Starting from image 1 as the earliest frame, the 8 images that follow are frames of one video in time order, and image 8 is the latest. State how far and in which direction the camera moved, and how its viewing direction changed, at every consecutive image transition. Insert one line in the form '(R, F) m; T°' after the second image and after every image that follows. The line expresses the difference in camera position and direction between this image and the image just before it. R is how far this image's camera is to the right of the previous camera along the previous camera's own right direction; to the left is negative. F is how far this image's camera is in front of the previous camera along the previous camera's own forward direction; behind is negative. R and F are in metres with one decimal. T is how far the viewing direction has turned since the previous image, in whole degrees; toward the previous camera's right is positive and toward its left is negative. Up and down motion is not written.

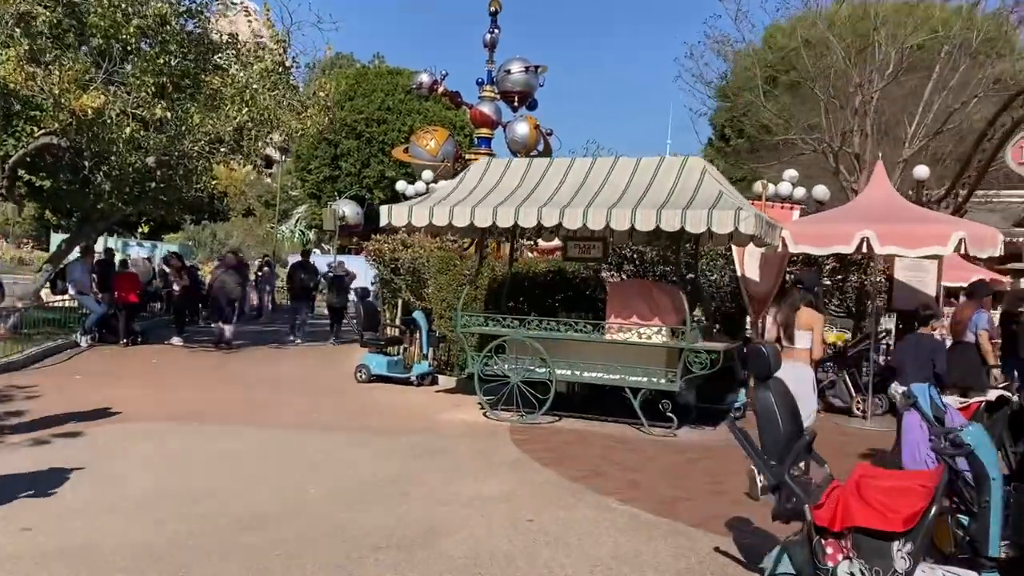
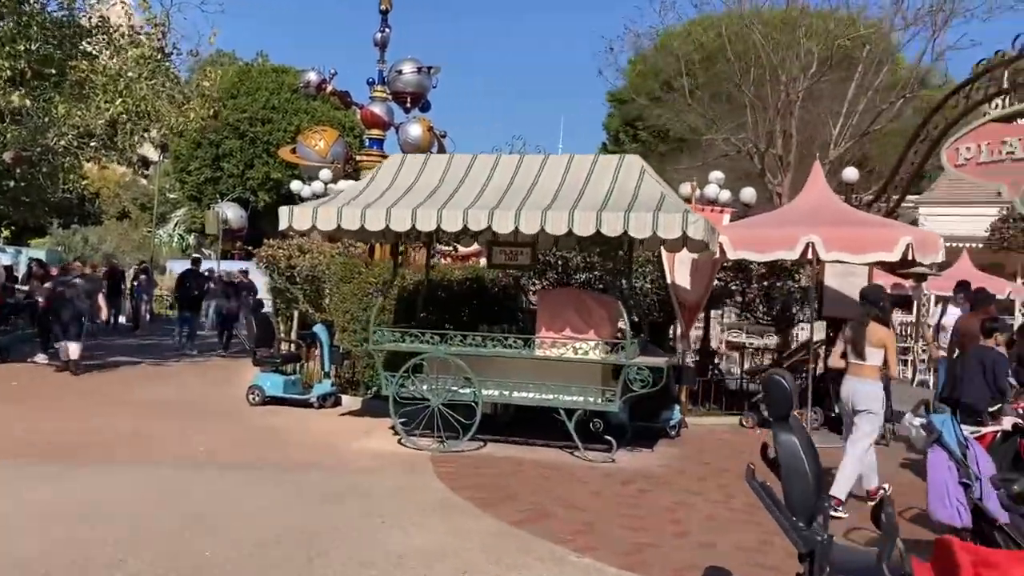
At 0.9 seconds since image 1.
(-0.3, +0.9) m; +7°
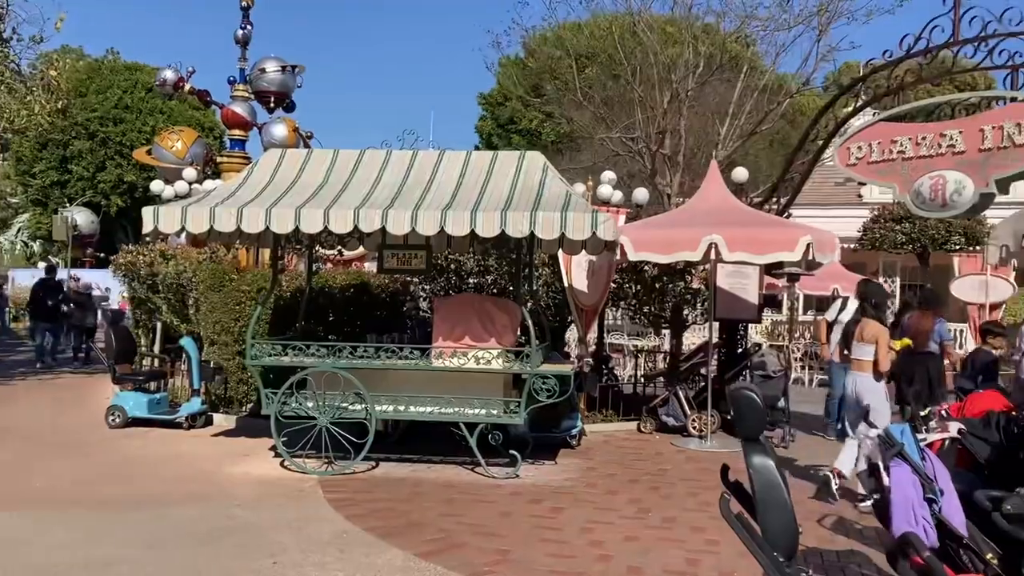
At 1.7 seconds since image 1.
(-0.2, +0.5) m; +8°
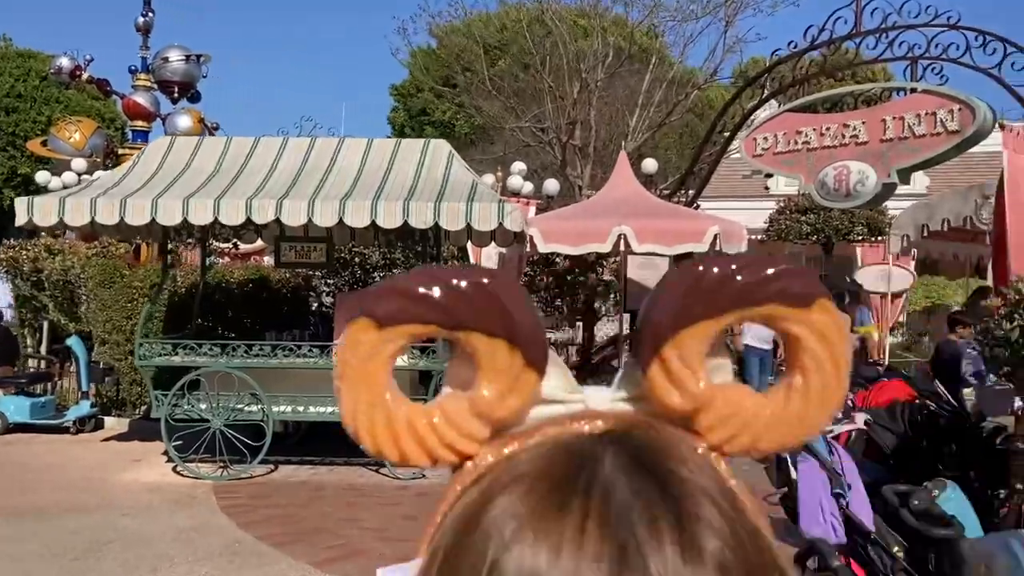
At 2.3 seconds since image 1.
(+0.1, +0.2) m; +5°
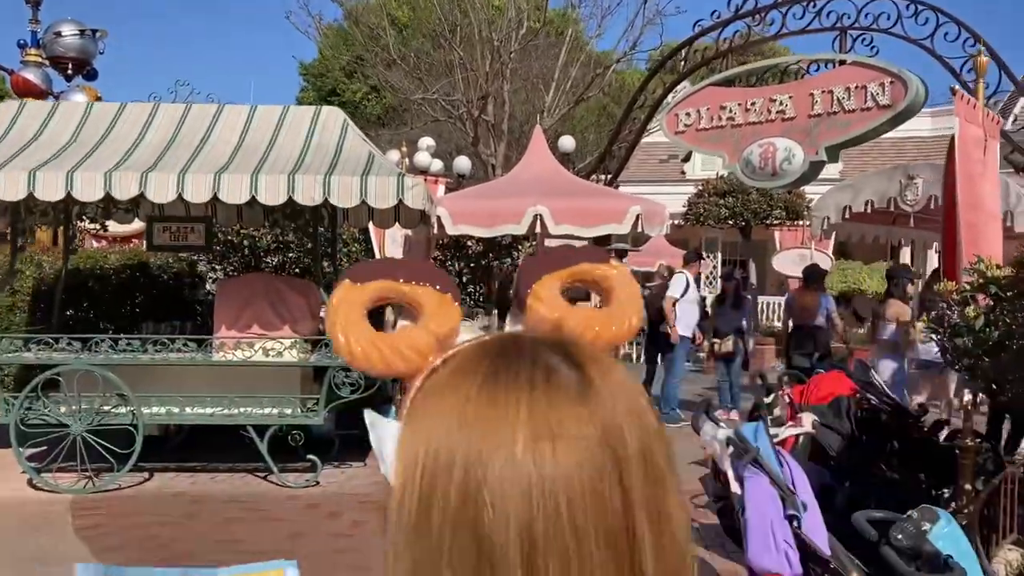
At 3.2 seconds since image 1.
(+0.1, +0.7) m; +5°
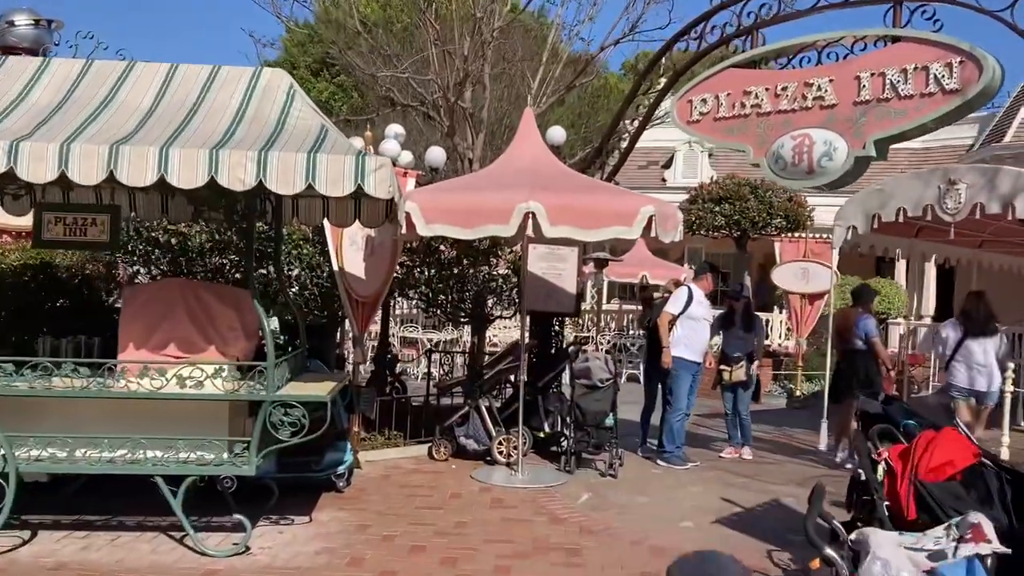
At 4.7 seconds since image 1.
(-0.1, +1.3) m; +2°
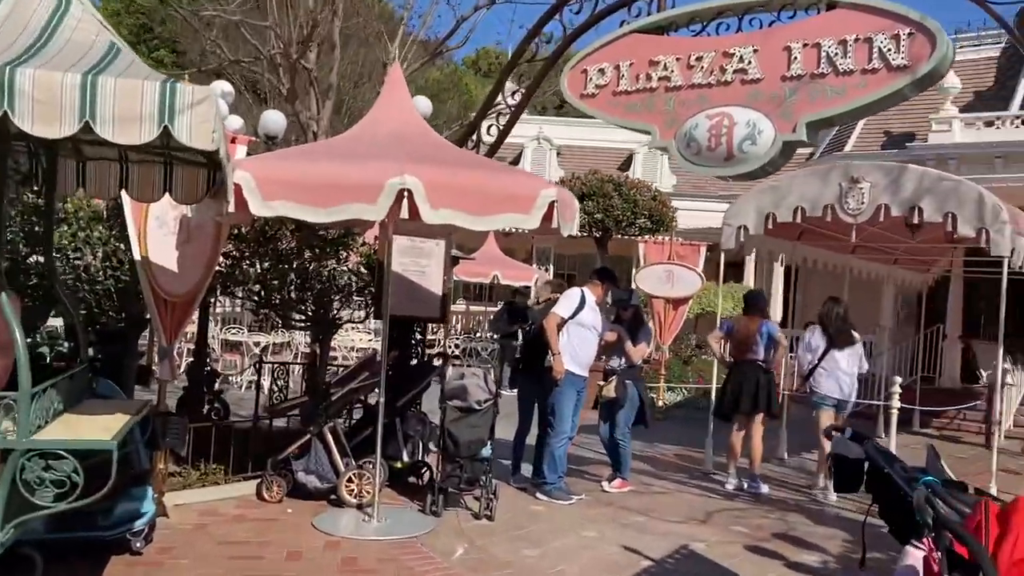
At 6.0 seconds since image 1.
(-0.2, +1.3) m; +10°
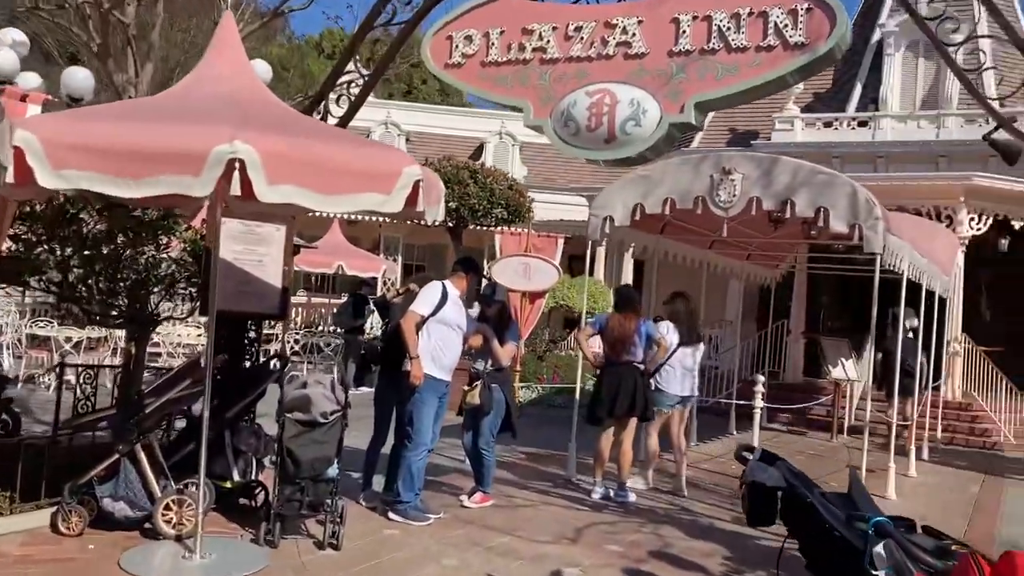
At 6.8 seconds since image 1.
(-0.1, +0.7) m; +10°
